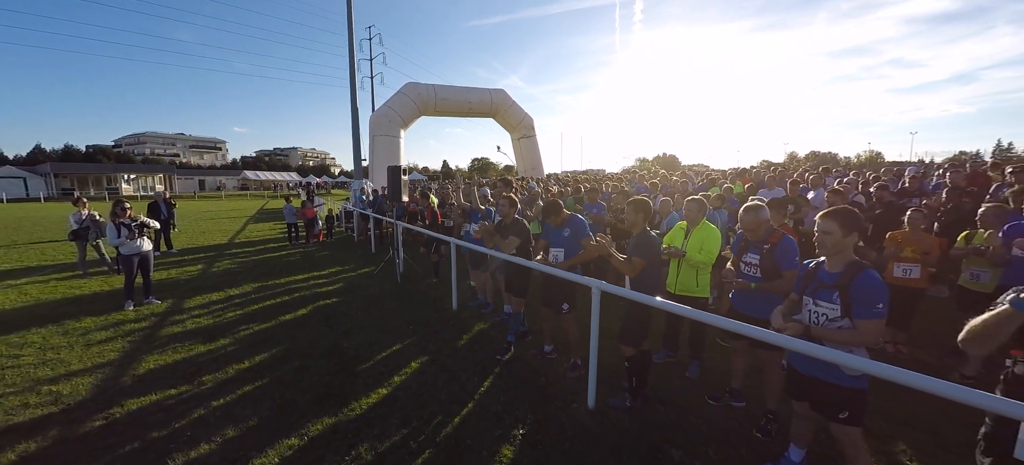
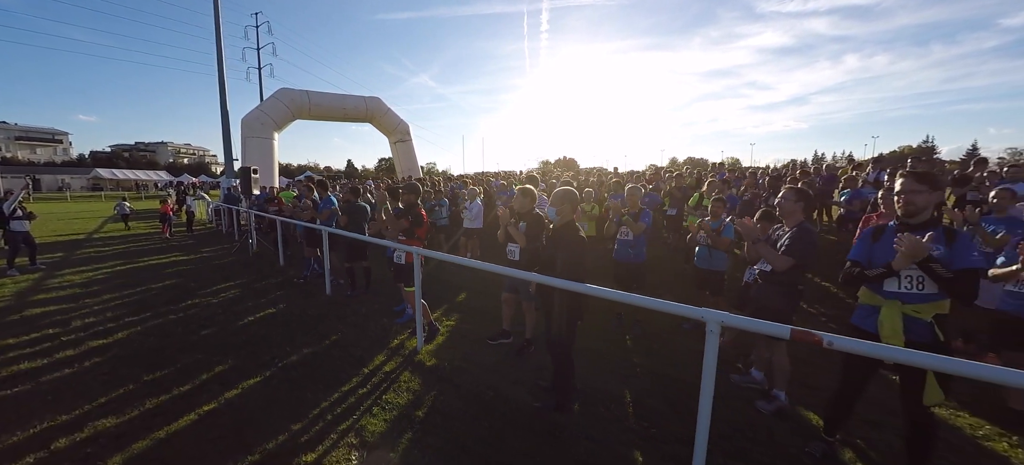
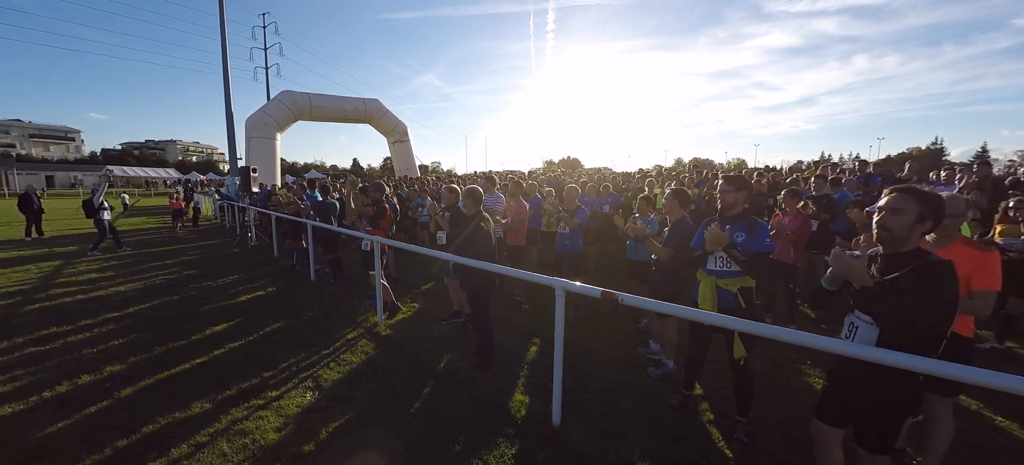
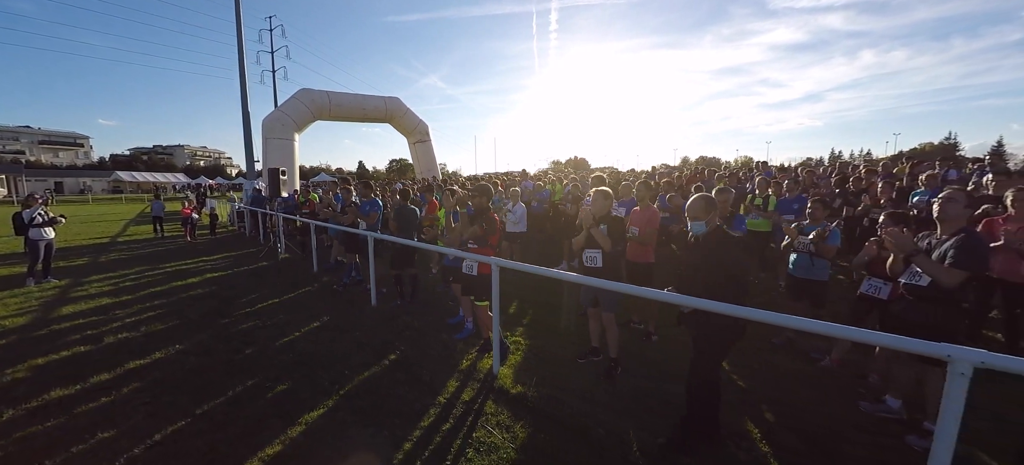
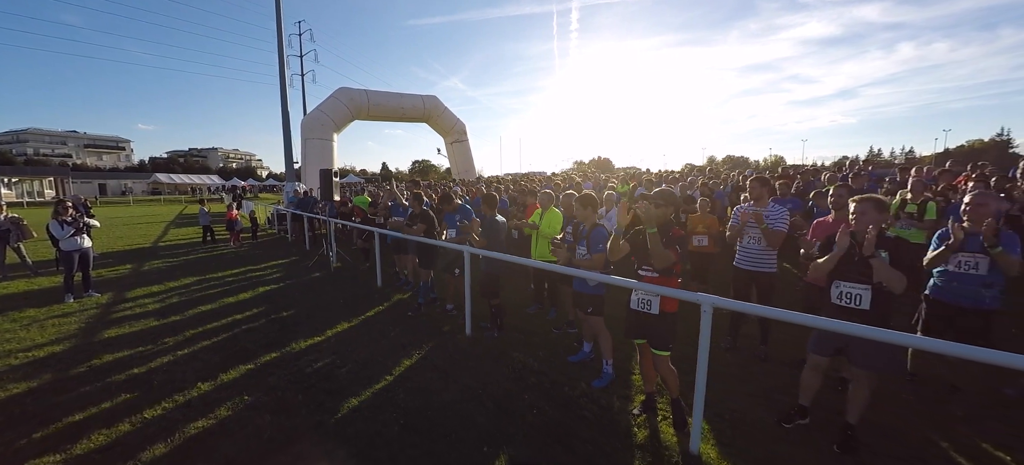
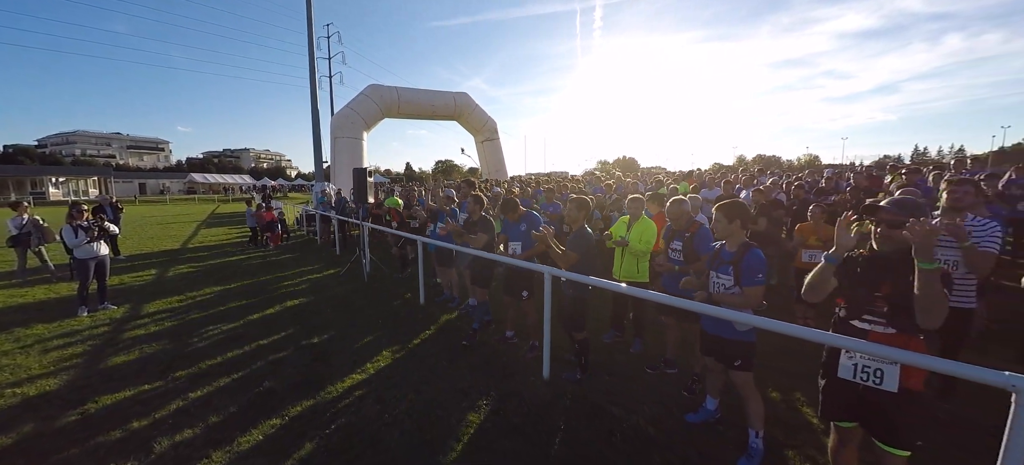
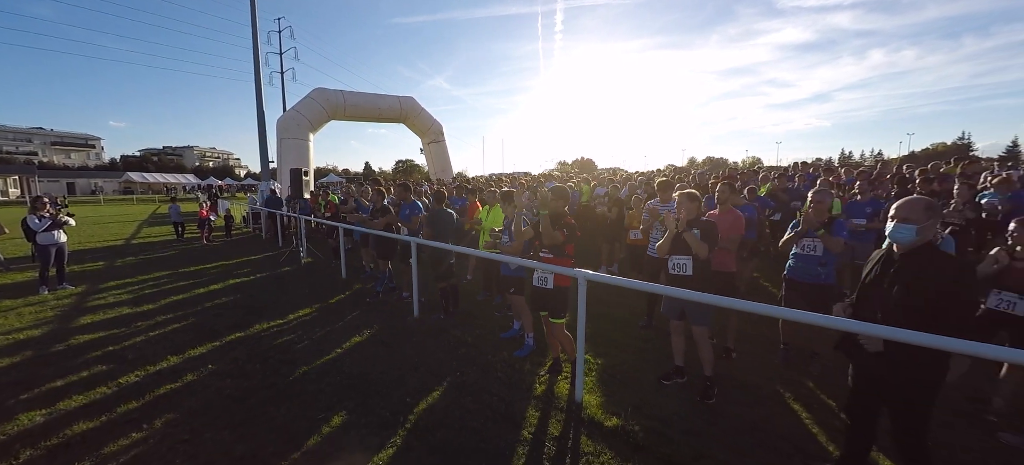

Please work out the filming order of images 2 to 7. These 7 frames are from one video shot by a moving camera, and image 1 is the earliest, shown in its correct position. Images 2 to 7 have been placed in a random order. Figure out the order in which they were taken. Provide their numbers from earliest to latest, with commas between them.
6, 5, 7, 4, 2, 3
